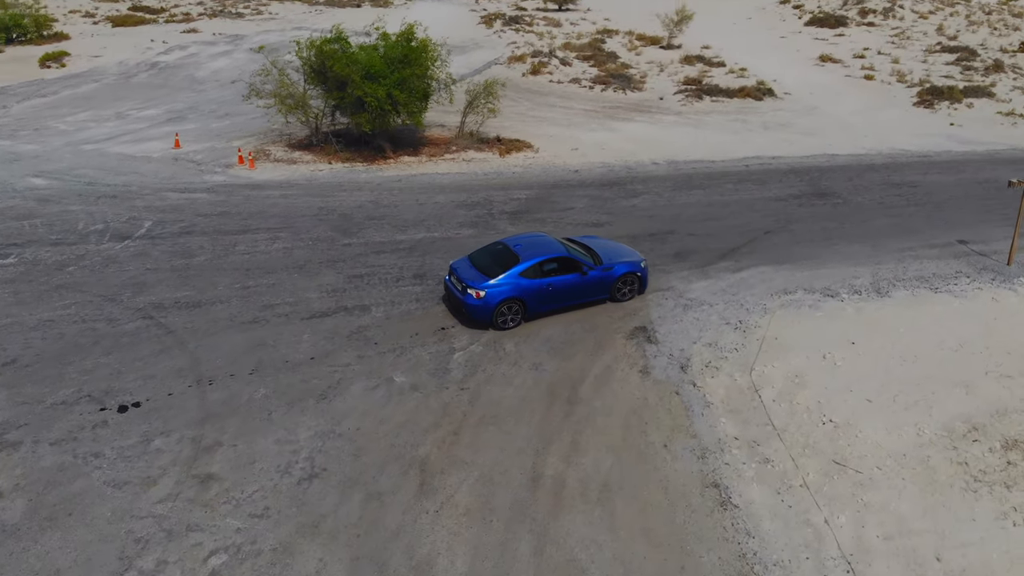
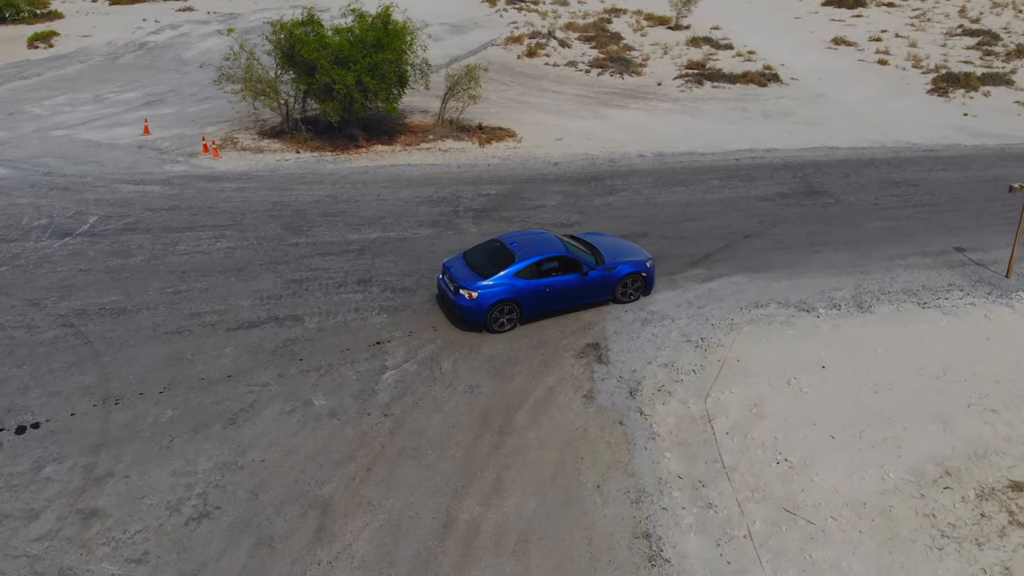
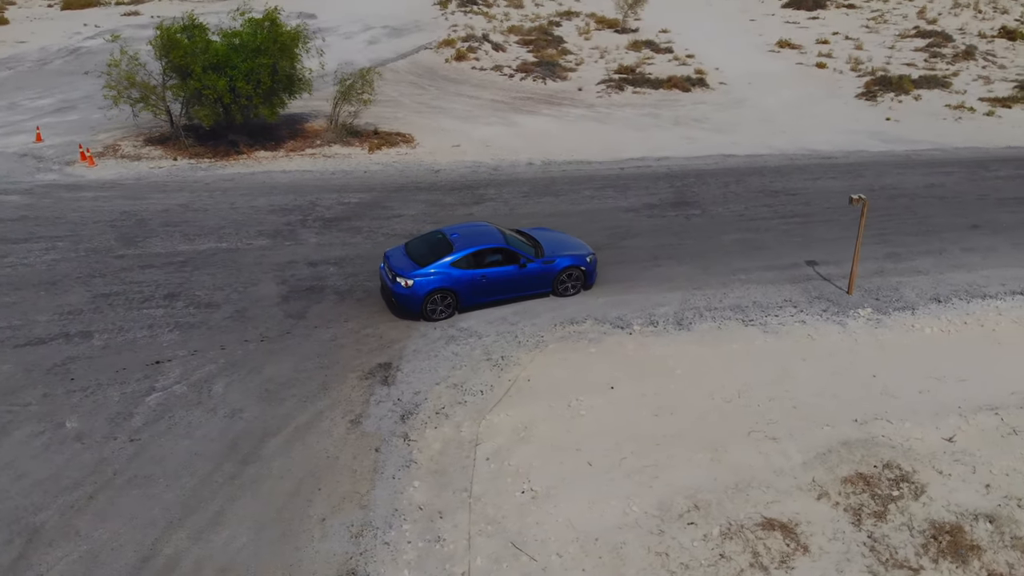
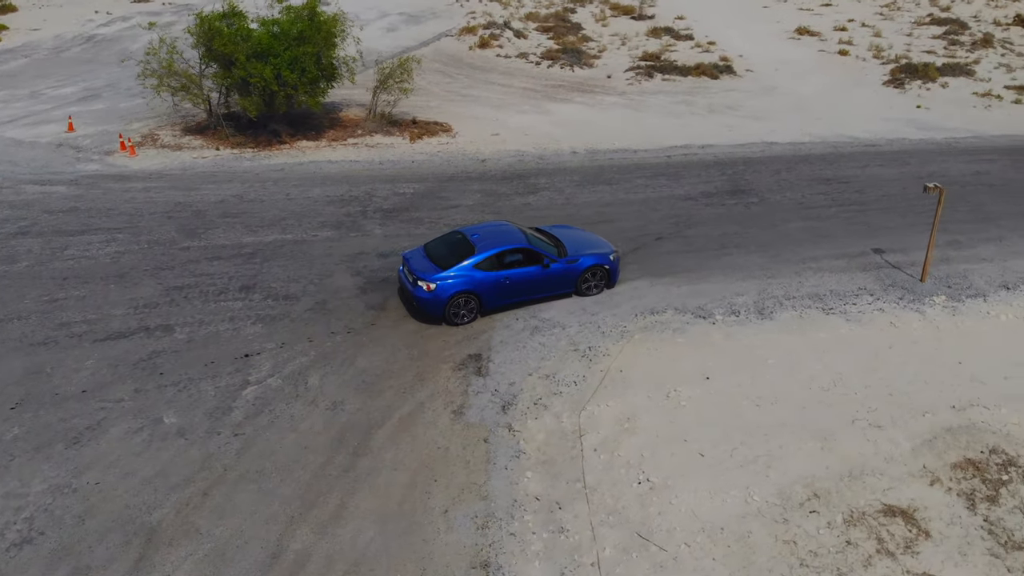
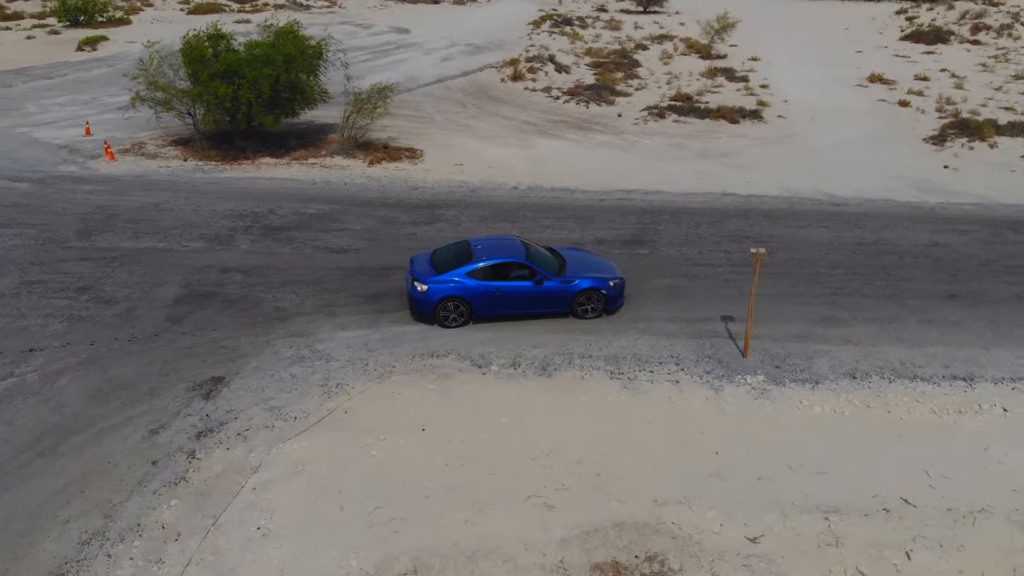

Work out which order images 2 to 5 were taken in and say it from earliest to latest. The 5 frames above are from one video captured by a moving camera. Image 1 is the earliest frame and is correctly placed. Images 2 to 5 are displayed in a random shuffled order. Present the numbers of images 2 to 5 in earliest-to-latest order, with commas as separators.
2, 4, 3, 5
